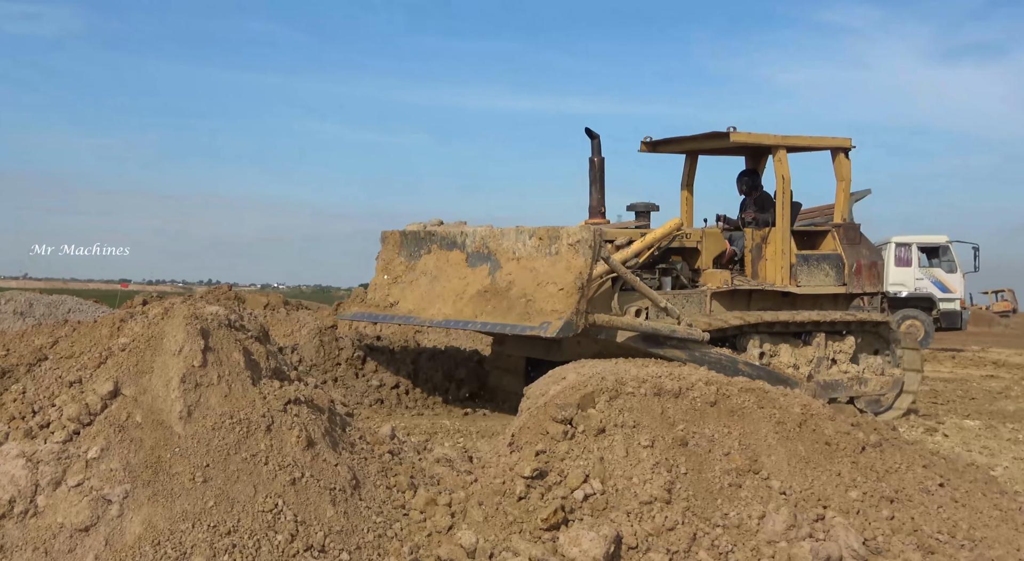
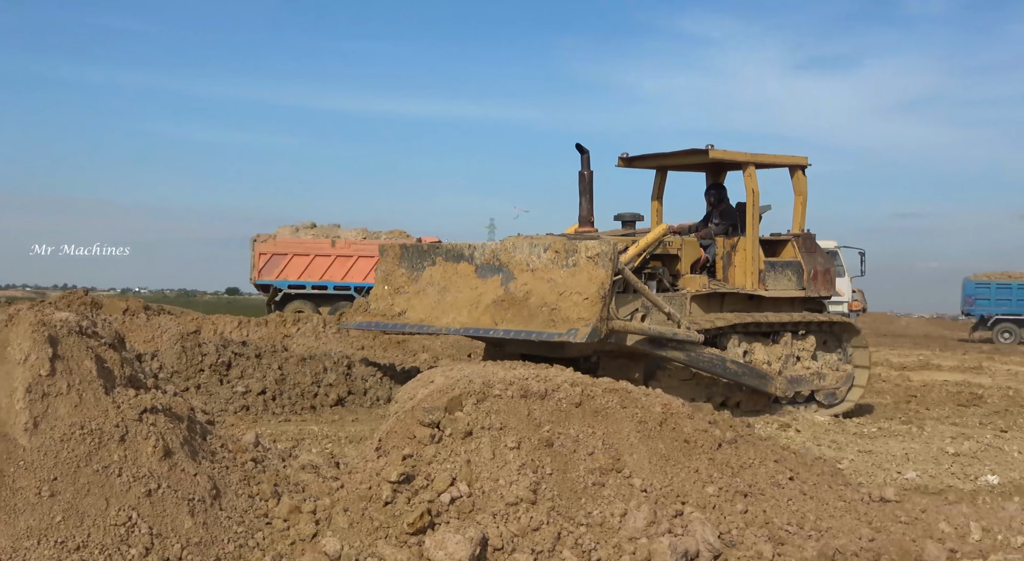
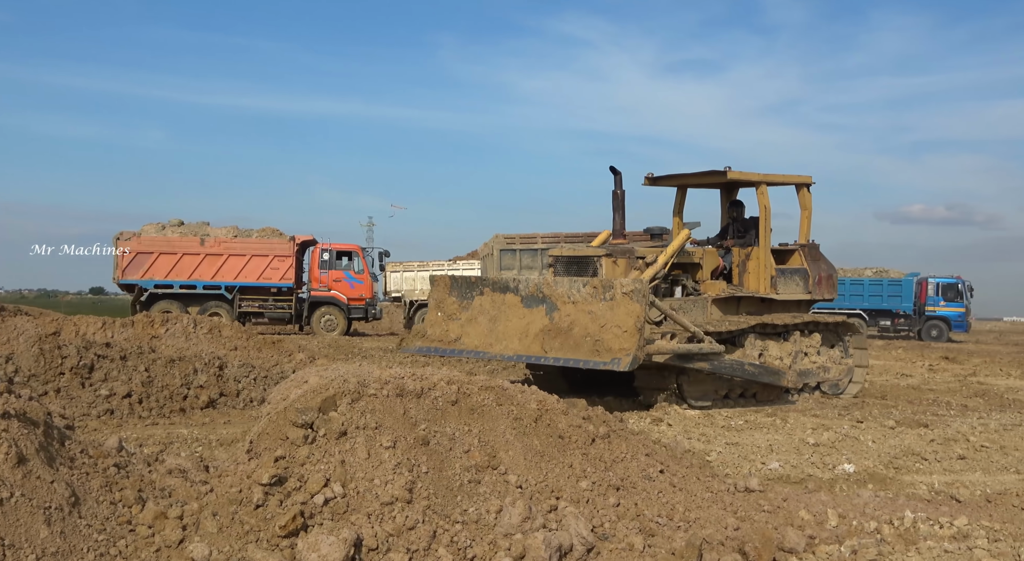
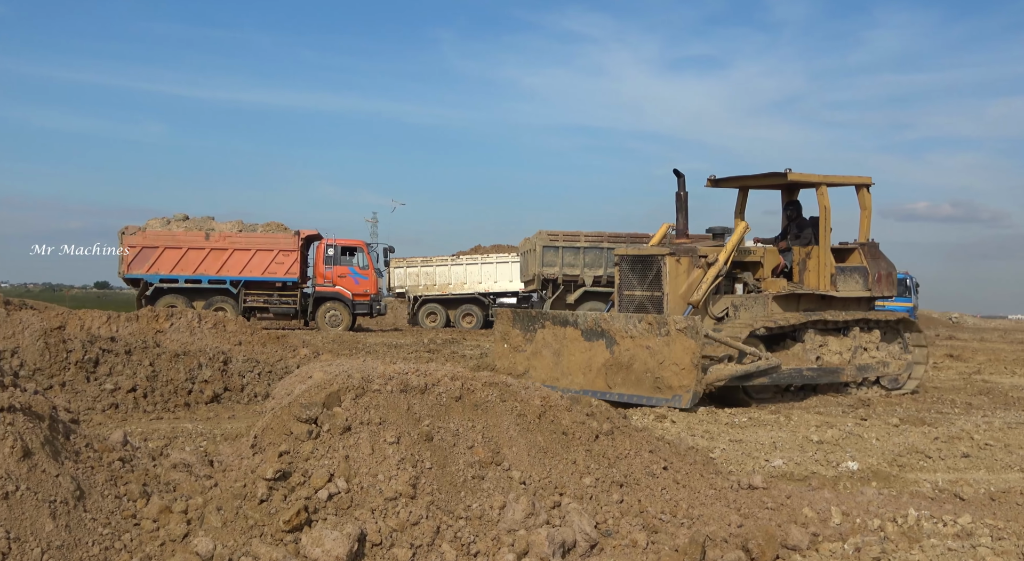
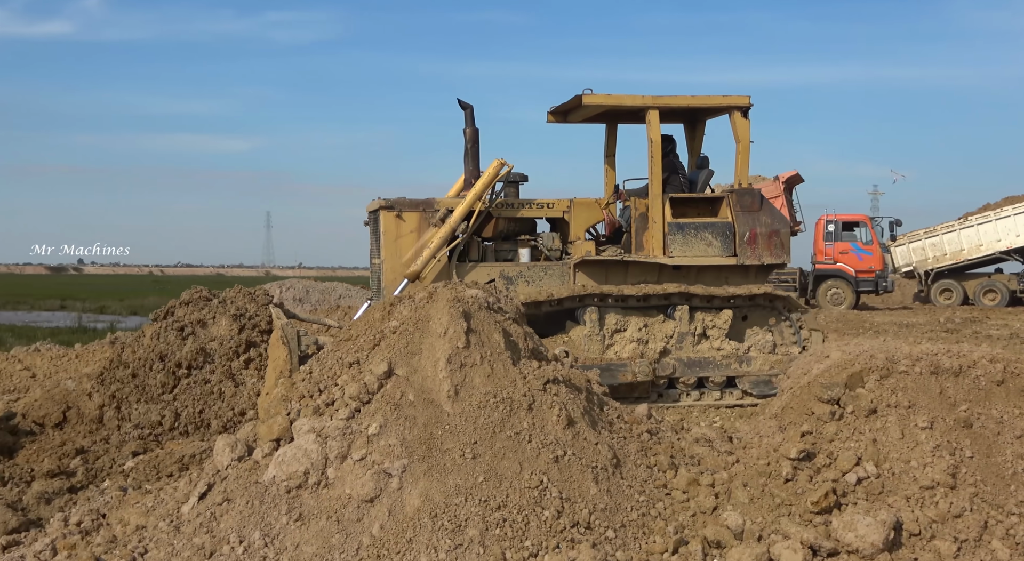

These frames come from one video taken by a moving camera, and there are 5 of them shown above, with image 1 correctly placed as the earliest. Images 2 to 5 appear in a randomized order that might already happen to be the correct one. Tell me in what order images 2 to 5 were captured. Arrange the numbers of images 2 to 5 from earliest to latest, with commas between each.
2, 3, 4, 5
